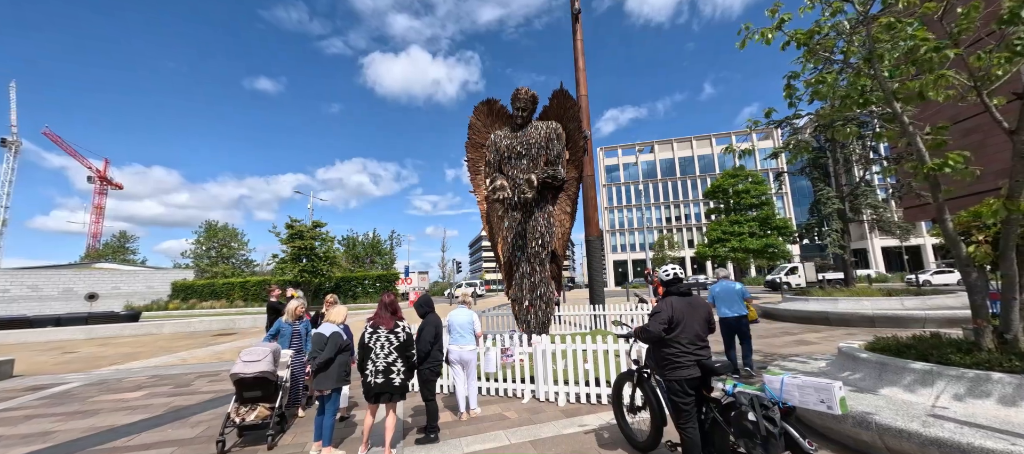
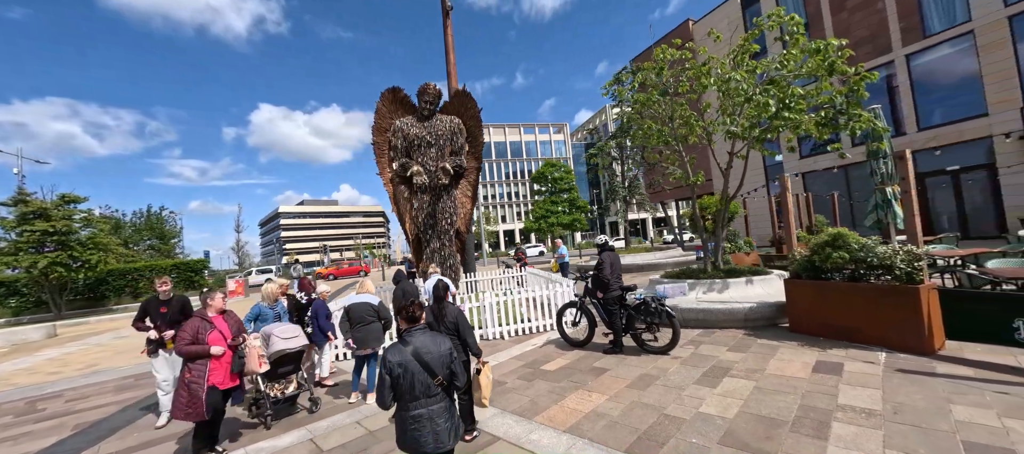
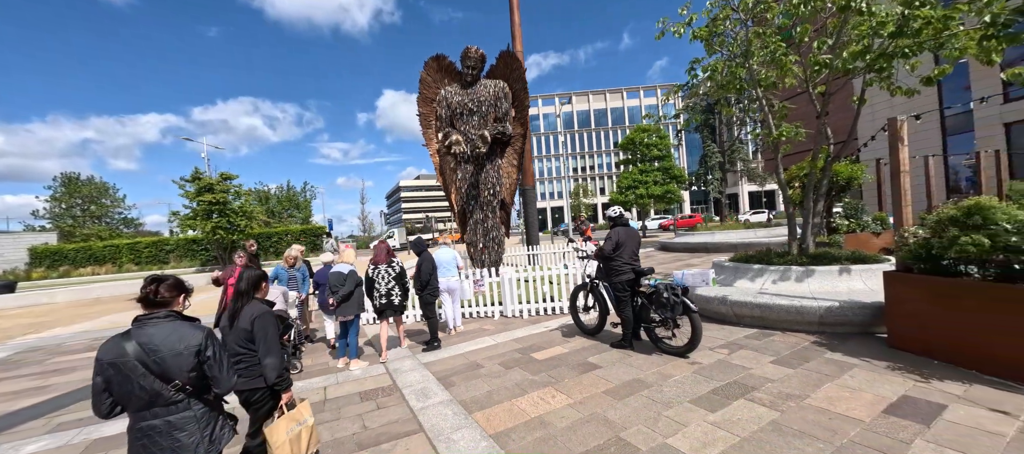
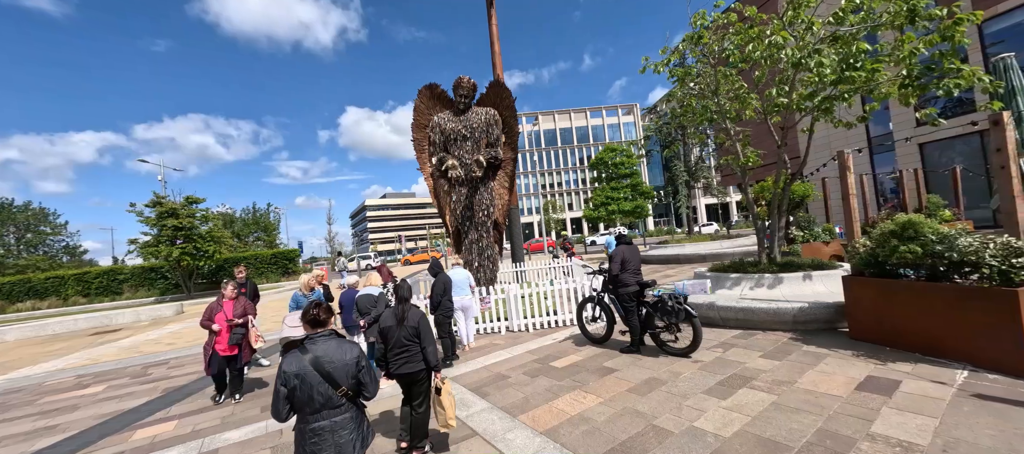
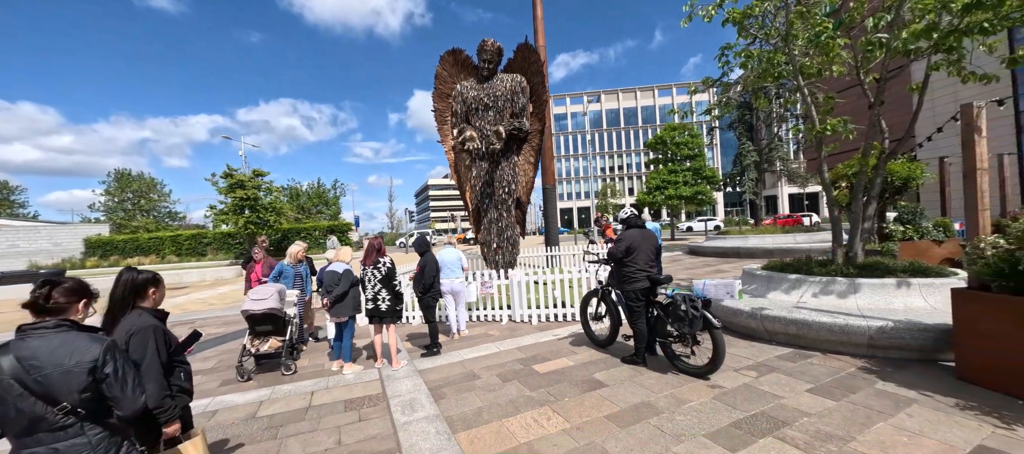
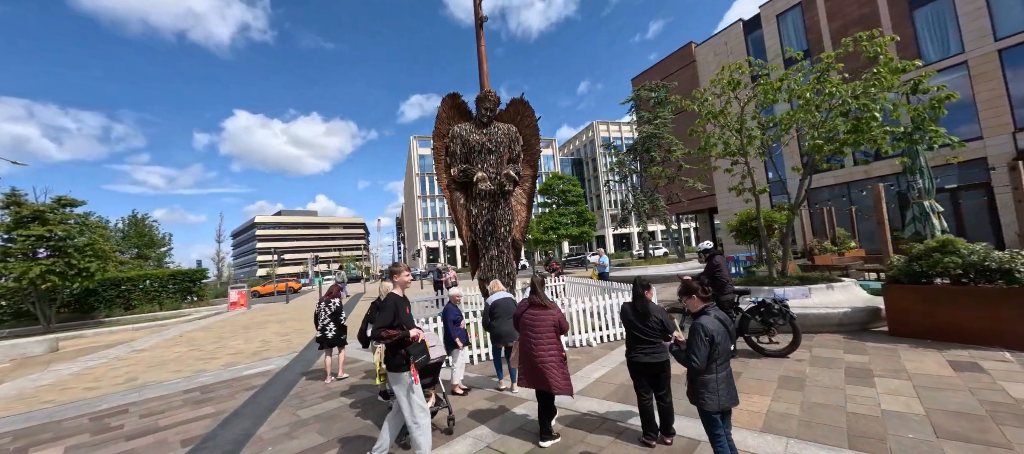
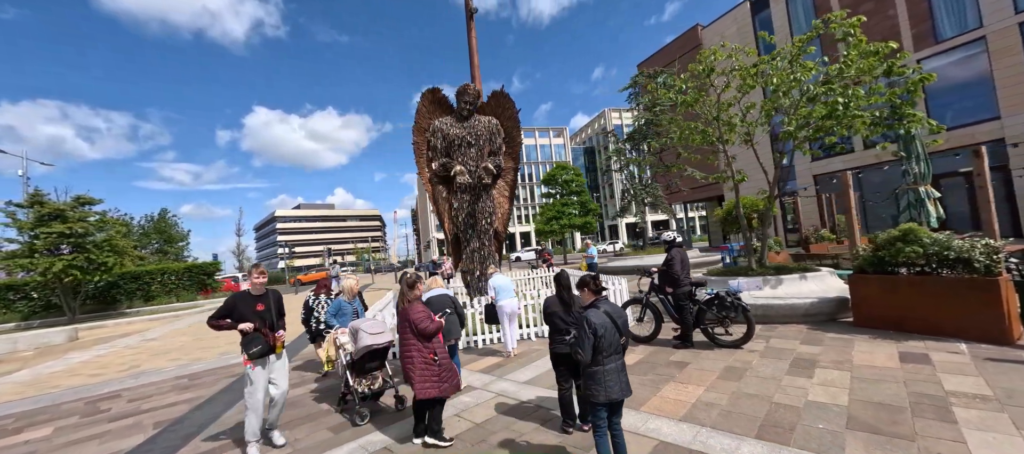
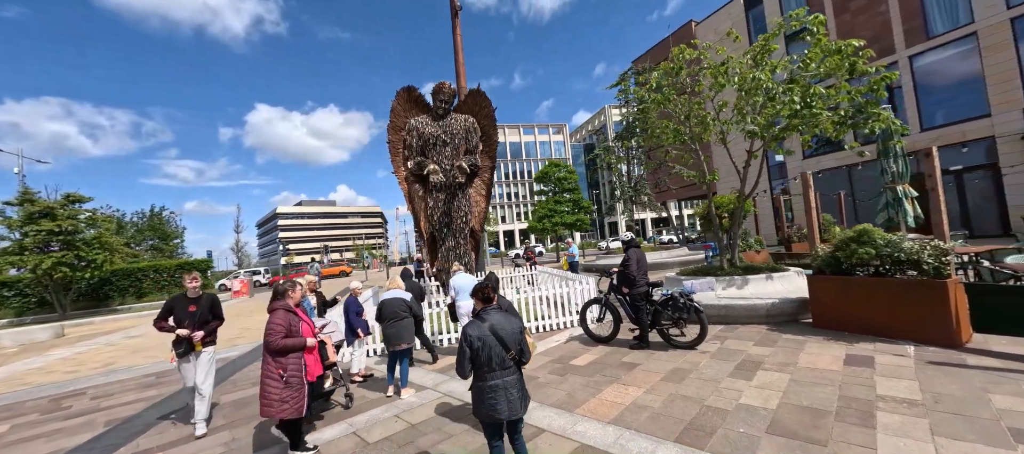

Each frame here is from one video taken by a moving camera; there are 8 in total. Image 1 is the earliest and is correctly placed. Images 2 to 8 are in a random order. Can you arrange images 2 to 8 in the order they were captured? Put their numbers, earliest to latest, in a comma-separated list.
5, 3, 4, 2, 8, 7, 6
